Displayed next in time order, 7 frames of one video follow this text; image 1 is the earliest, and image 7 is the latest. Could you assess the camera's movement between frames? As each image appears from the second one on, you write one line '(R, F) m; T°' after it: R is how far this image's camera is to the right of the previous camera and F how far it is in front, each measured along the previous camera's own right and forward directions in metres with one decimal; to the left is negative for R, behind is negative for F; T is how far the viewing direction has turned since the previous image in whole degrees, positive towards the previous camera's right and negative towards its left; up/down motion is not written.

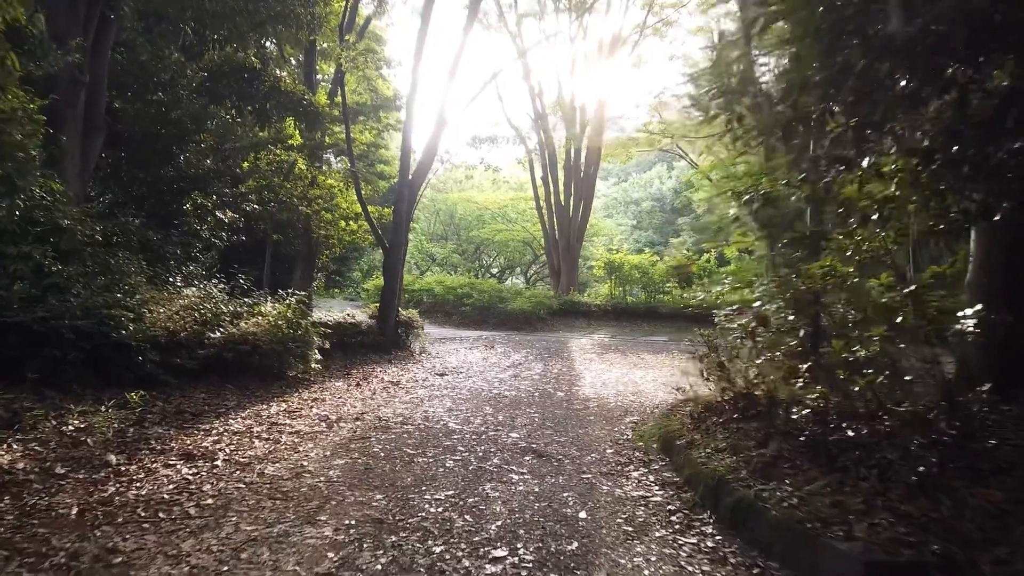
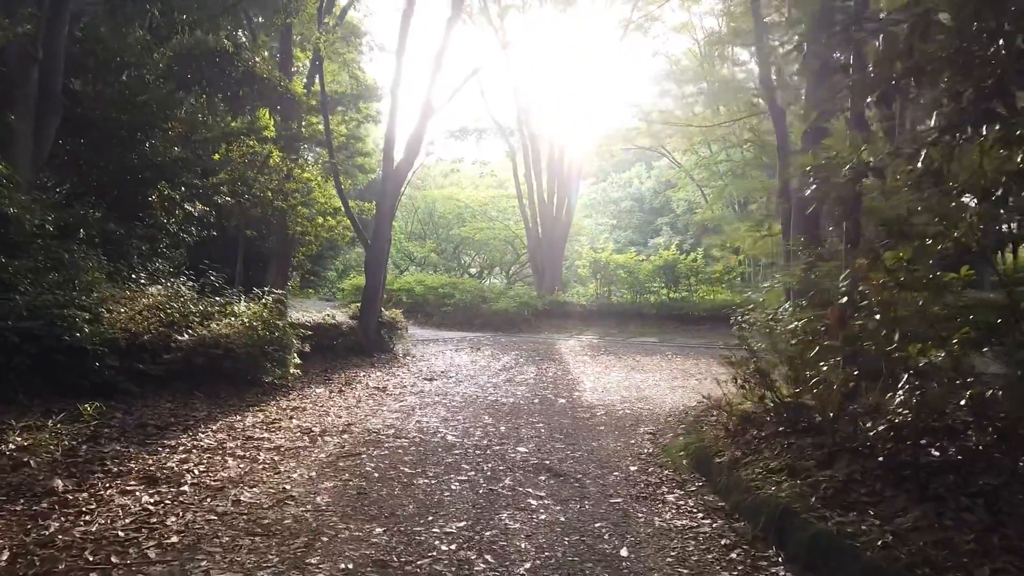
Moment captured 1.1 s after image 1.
(-0.2, +0.5) m; +2°
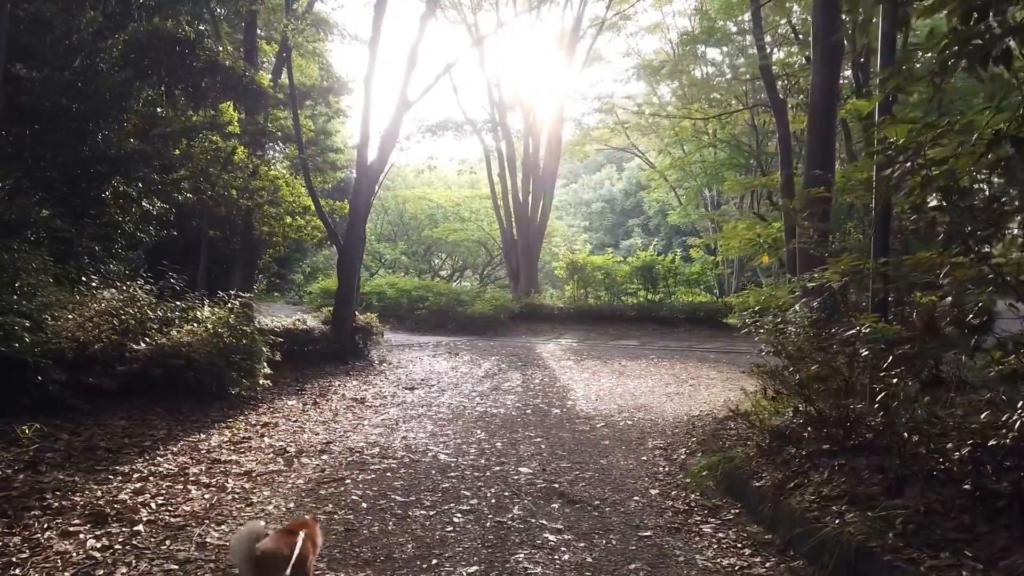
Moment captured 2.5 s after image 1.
(-0.2, +0.5) m; +2°
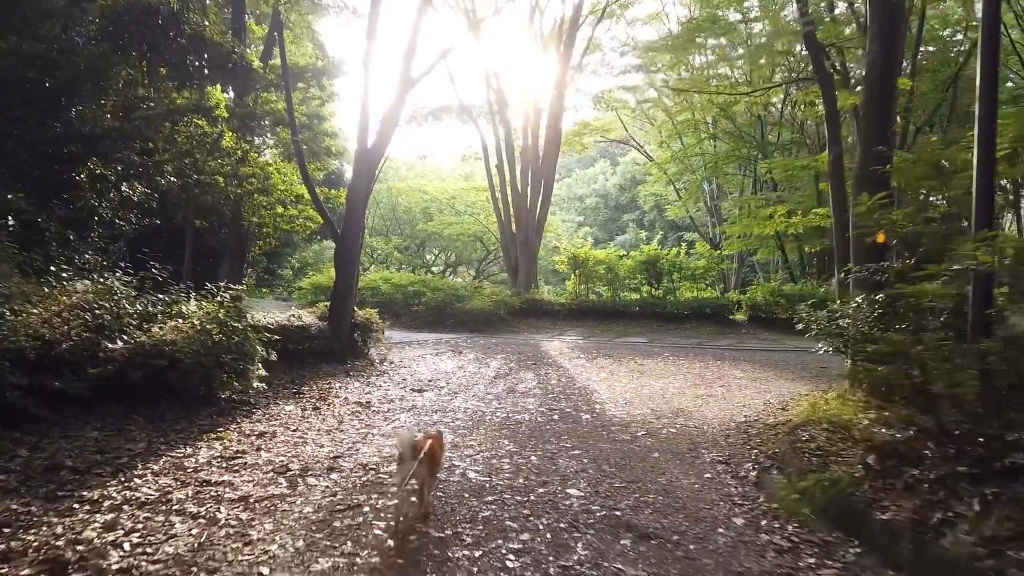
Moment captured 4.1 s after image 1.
(-0.3, +0.6) m; +1°
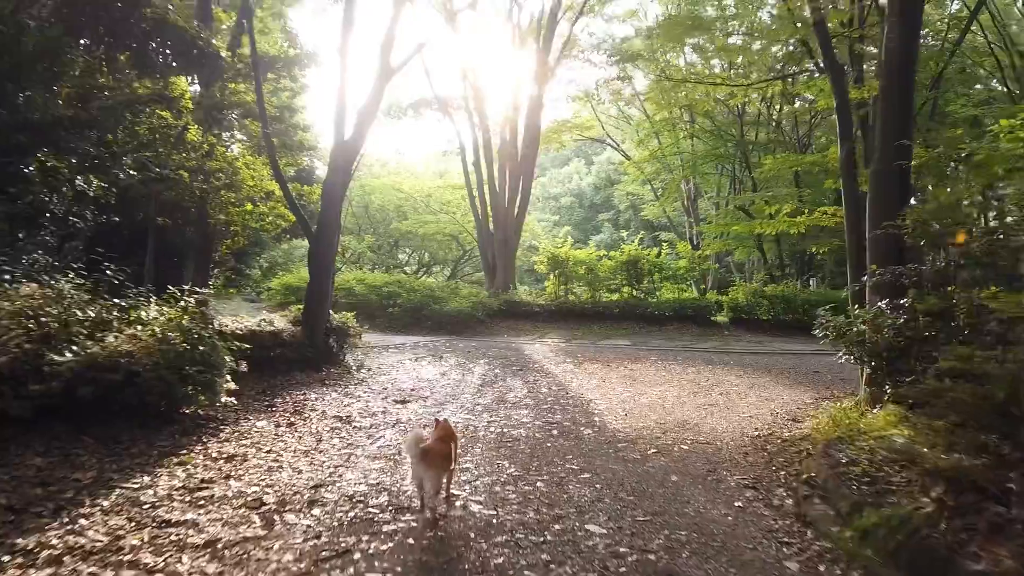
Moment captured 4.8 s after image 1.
(-0.2, +0.4) m; +2°
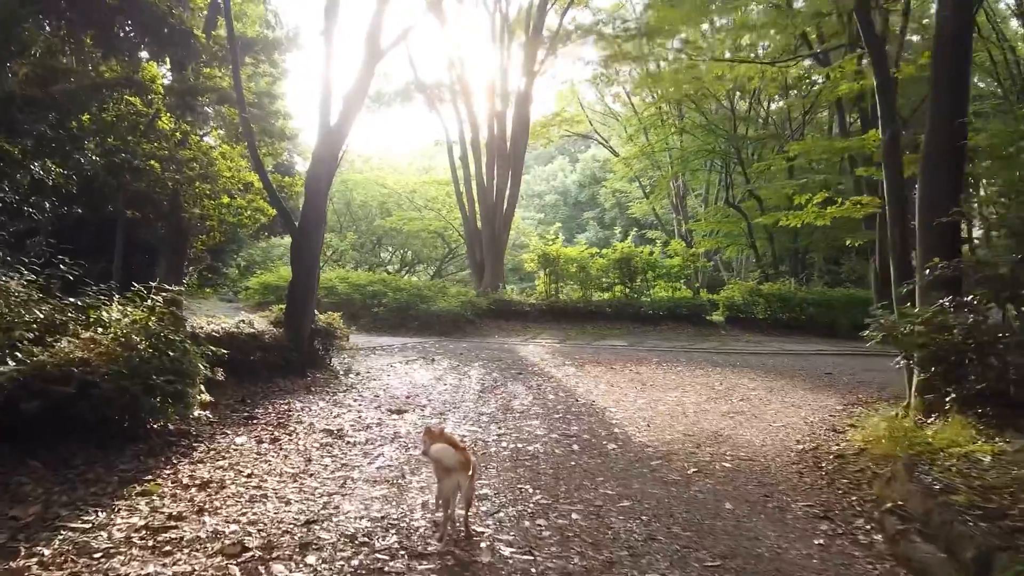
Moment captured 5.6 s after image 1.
(-0.2, +0.6) m; +2°
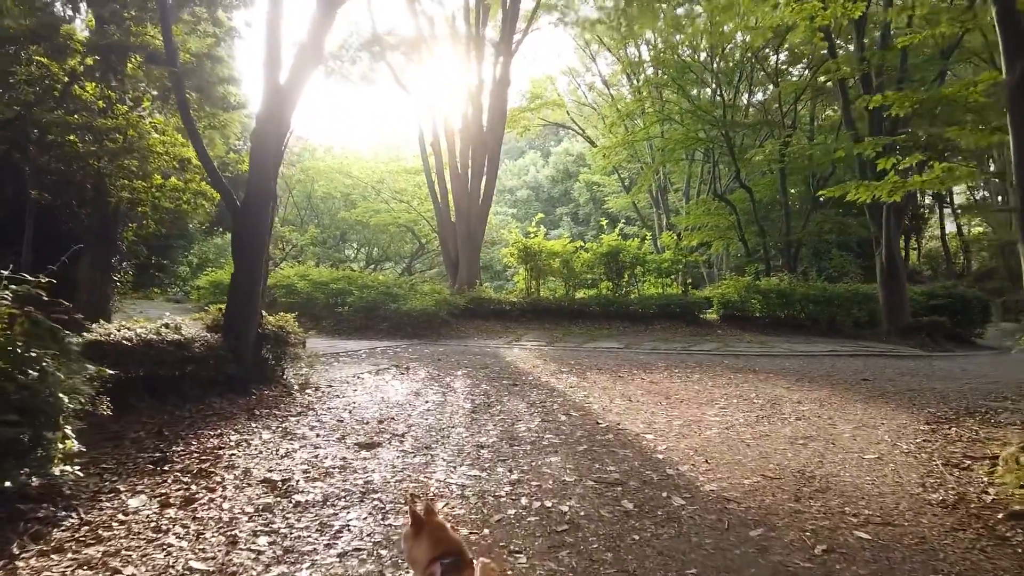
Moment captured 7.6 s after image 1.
(-0.2, +1.3) m; +3°
